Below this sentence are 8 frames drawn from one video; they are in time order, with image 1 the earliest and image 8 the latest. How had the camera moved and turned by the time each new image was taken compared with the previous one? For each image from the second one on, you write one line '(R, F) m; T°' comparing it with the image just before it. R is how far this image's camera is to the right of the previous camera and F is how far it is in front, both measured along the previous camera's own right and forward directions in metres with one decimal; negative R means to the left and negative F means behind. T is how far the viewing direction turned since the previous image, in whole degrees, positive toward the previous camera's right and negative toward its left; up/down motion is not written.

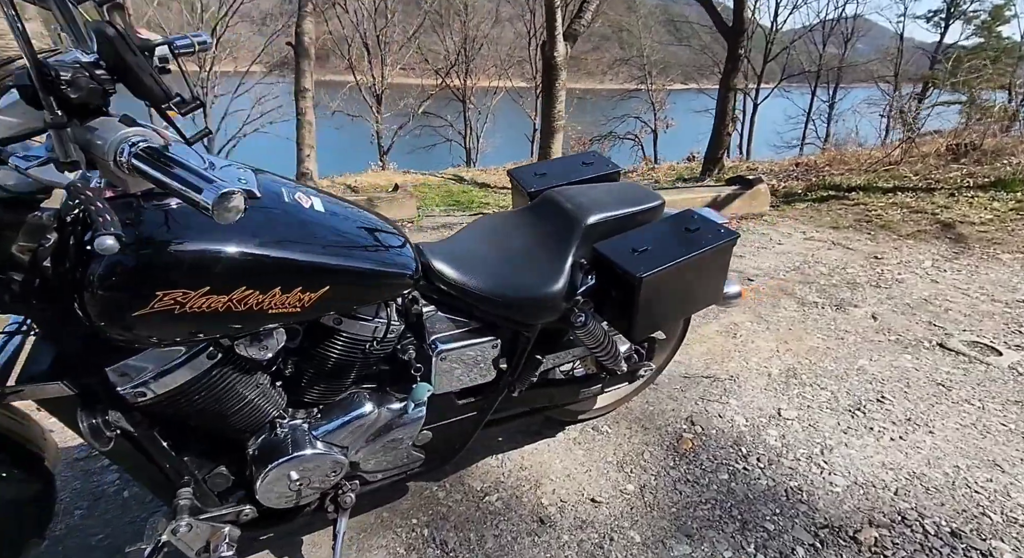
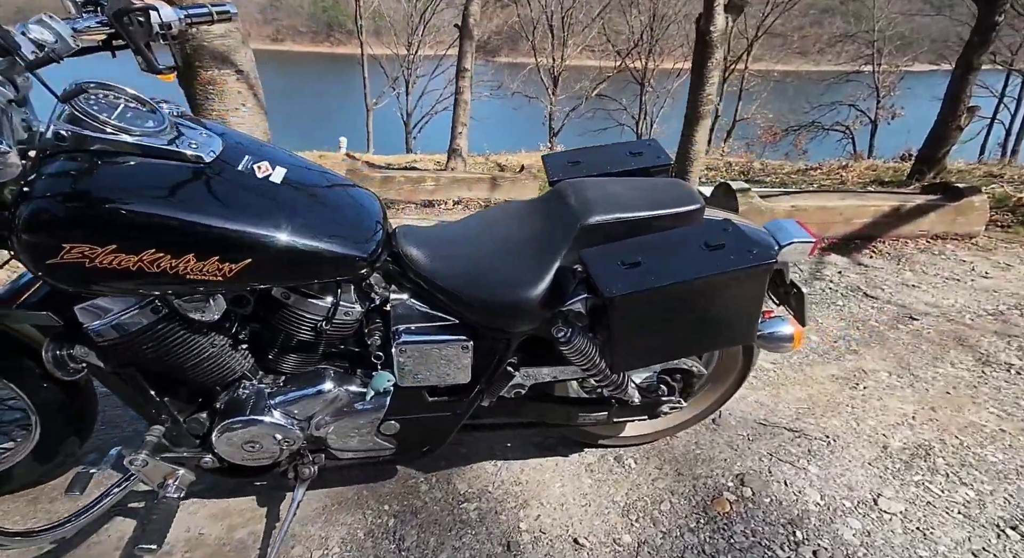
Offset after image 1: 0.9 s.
(+0.4, +0.2) m; -19°
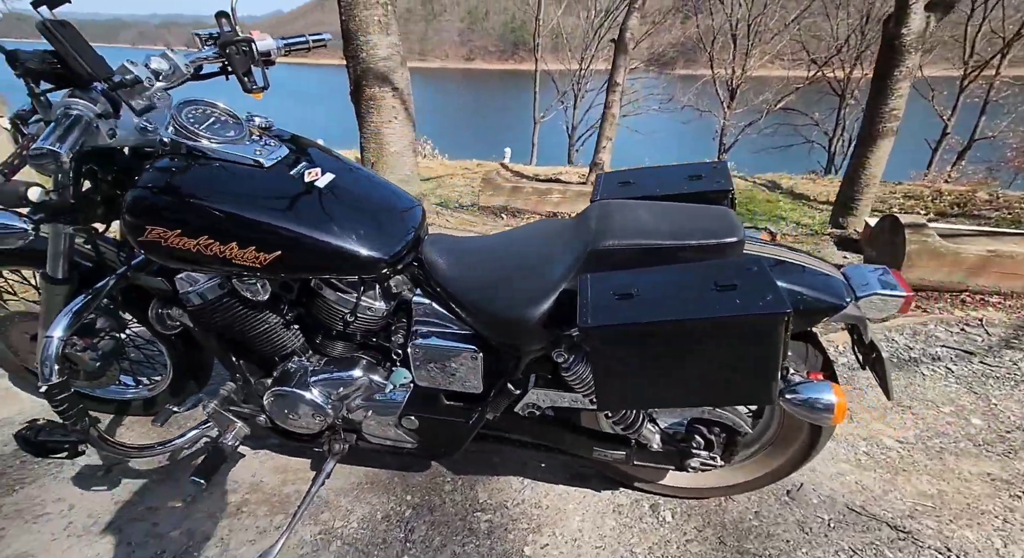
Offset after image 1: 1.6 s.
(+0.3, +0.1) m; -18°
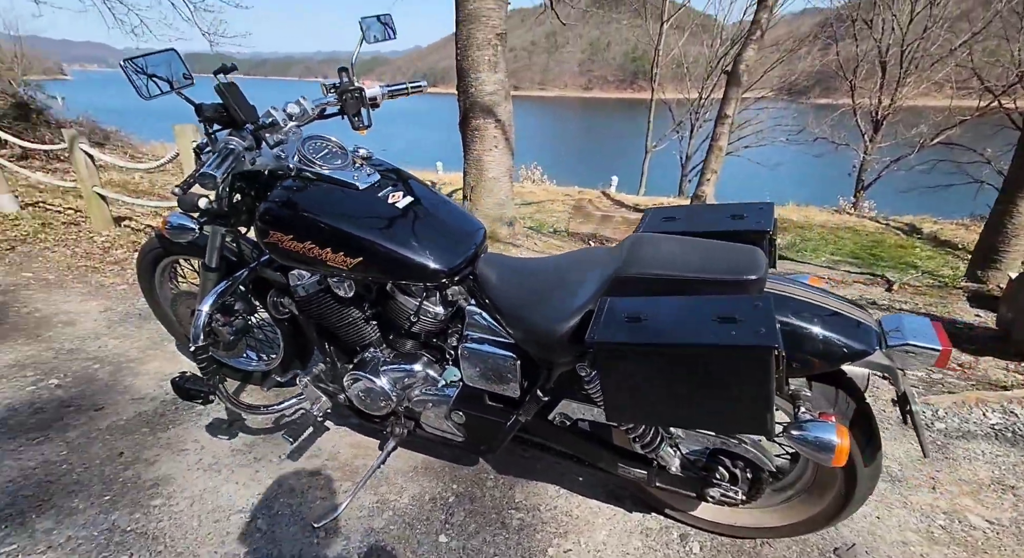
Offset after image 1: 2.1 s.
(+0.2, -0.1) m; -12°
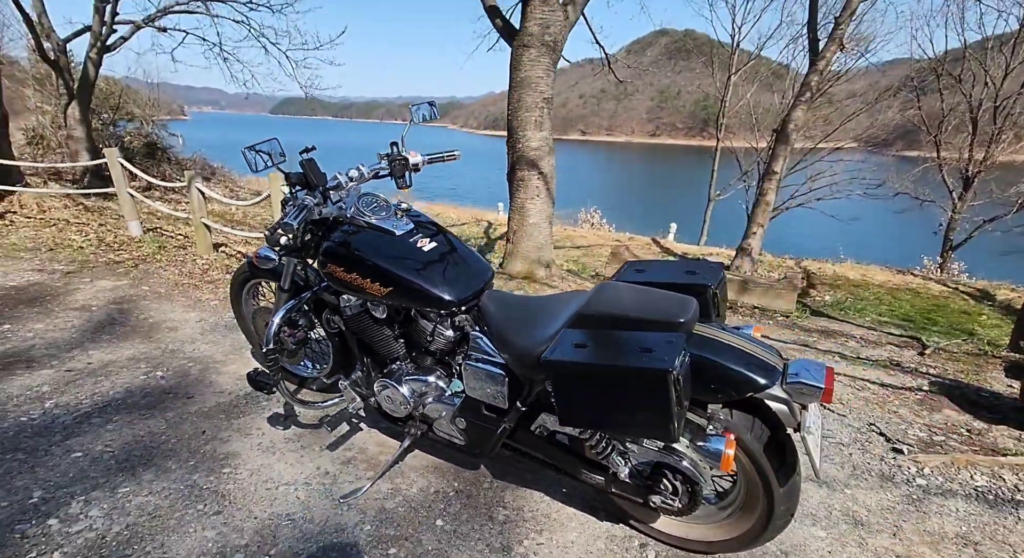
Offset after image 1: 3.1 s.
(+0.2, -0.4) m; -7°
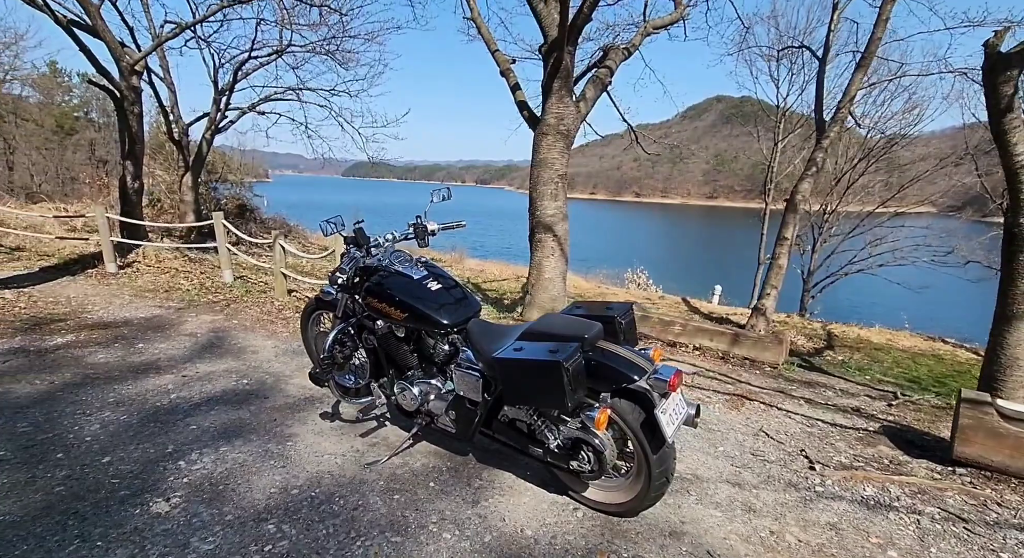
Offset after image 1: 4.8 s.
(+0.4, -0.8) m; -6°
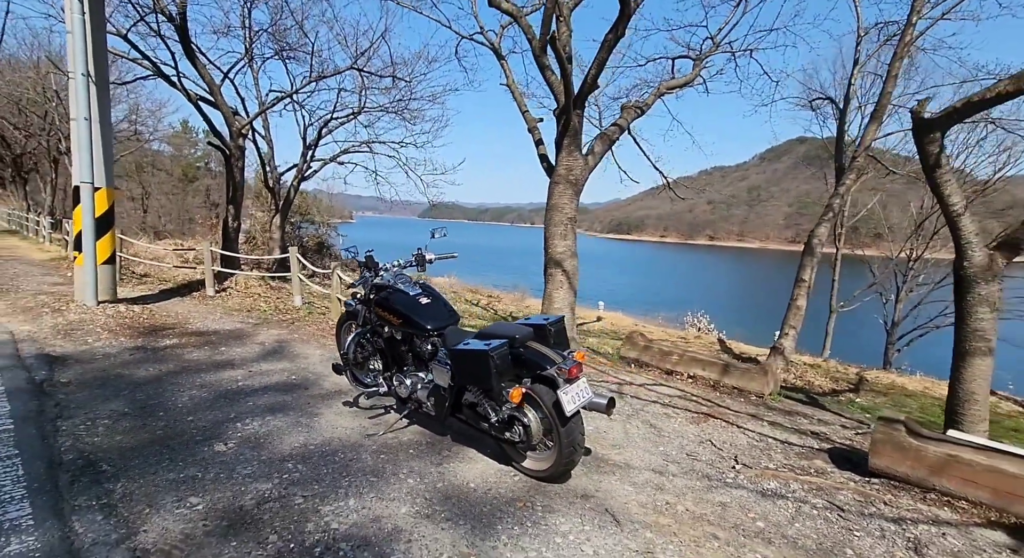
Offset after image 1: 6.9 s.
(+0.7, -0.8) m; -8°
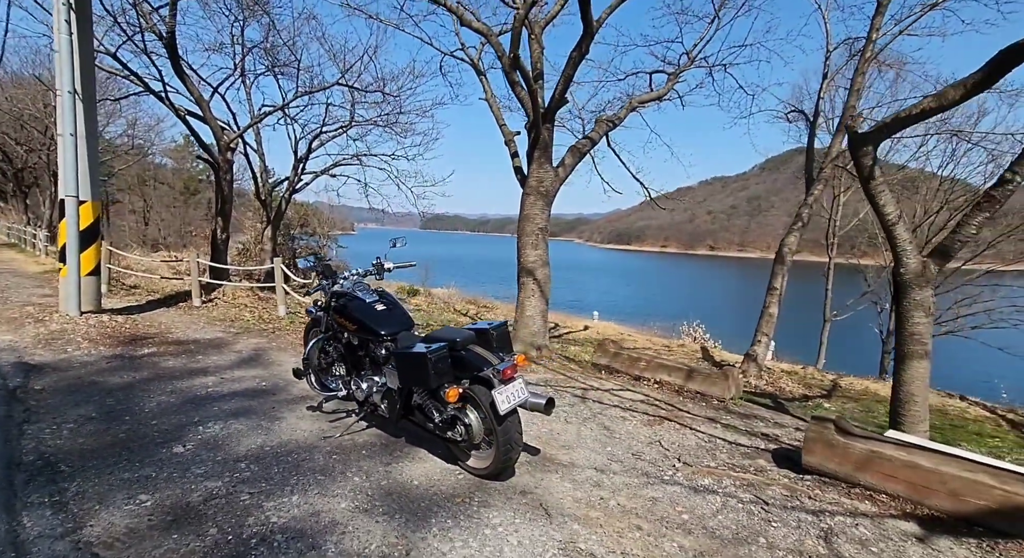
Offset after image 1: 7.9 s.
(+0.4, -0.2) m; 0°
